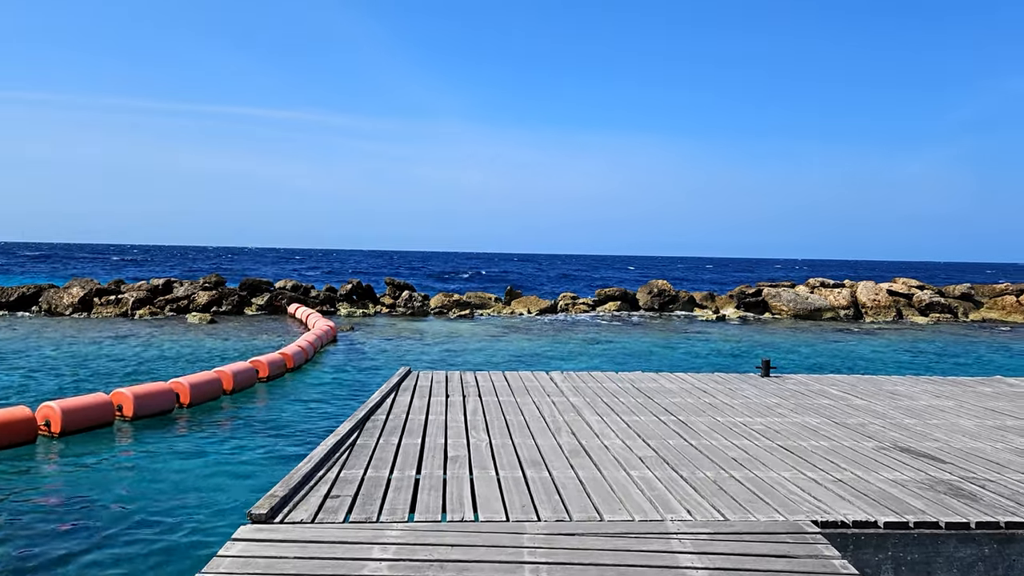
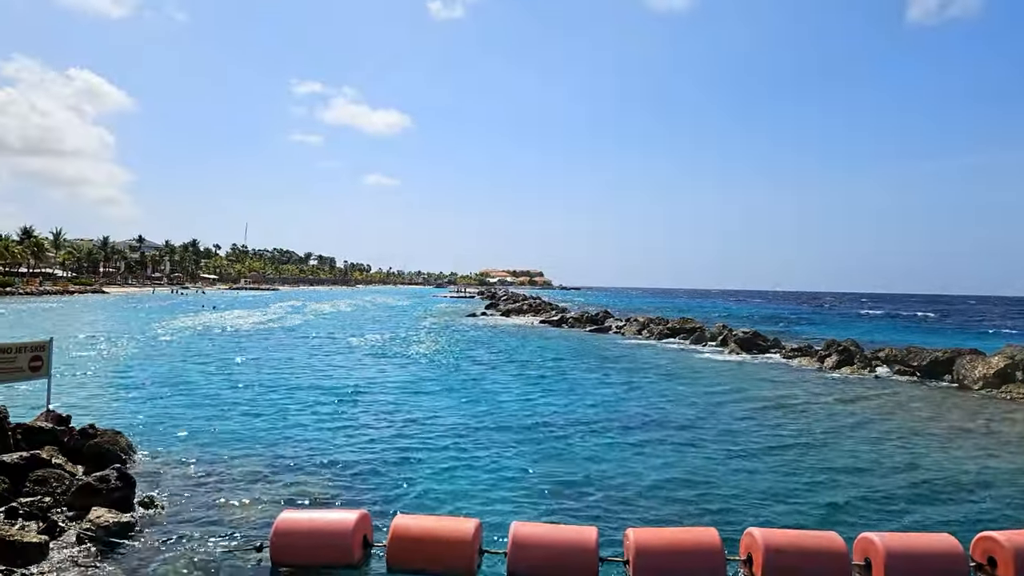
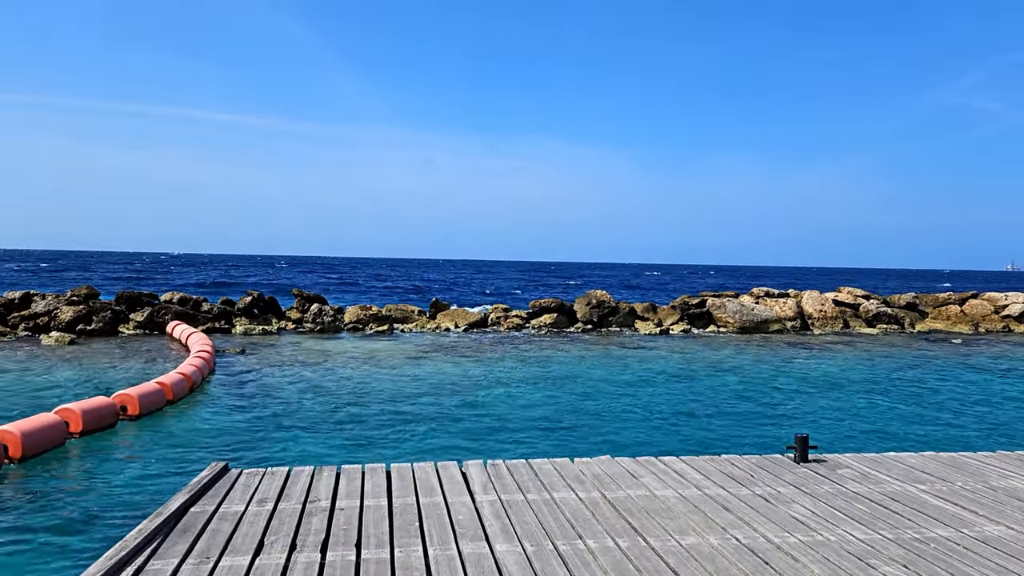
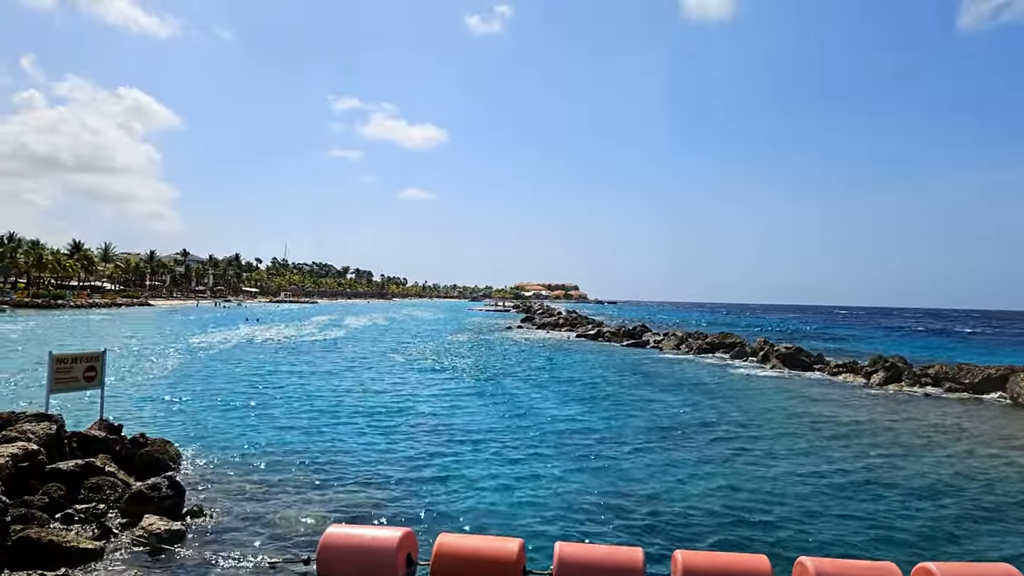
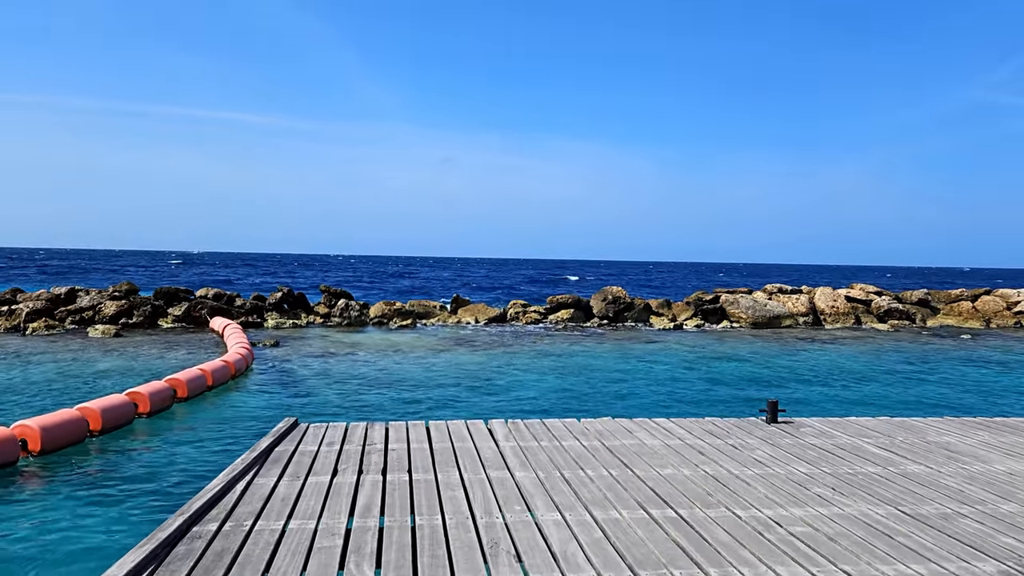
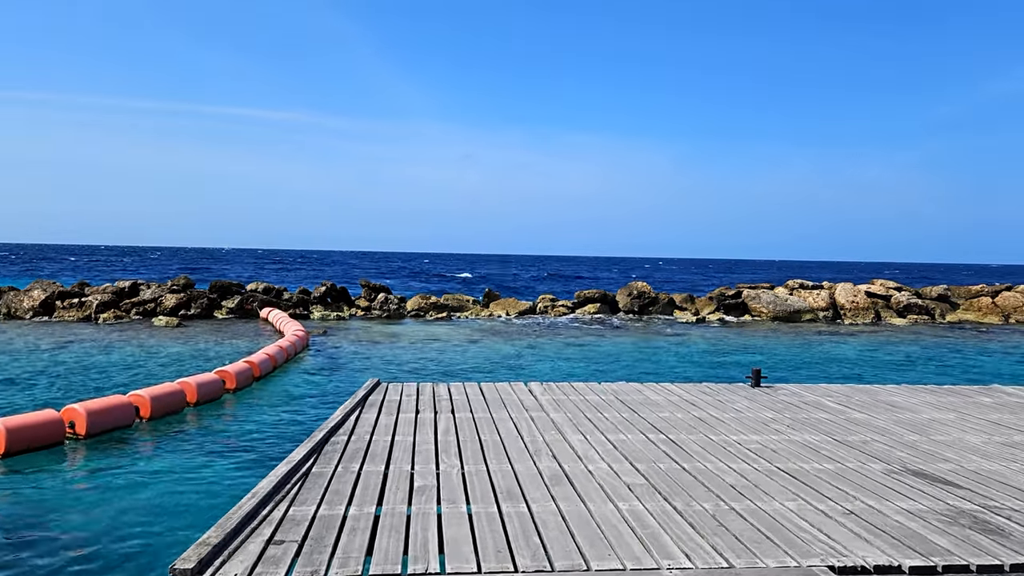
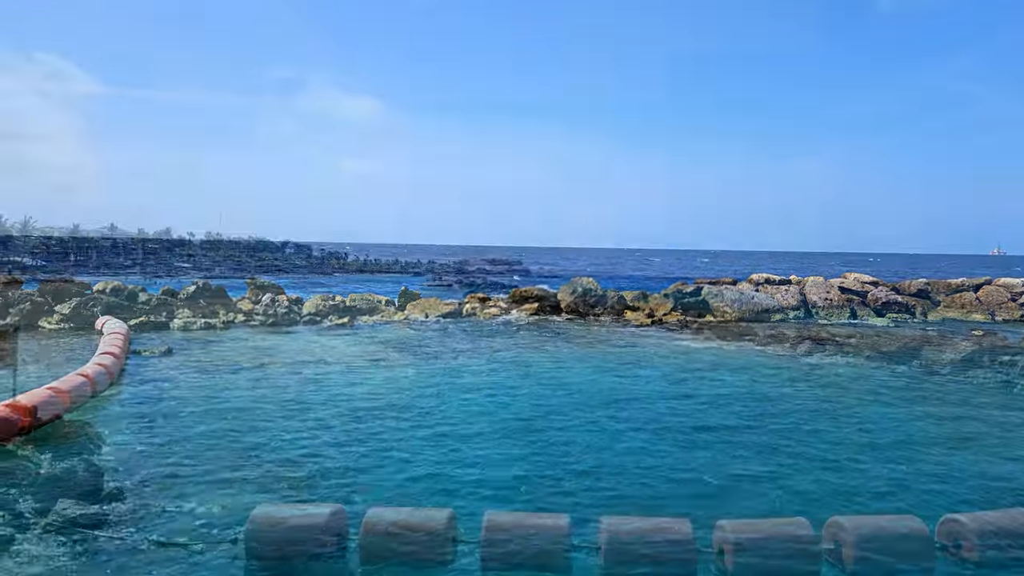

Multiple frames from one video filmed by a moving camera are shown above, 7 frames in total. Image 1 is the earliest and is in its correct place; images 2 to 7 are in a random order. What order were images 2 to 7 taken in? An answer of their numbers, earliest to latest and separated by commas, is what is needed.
6, 5, 3, 7, 2, 4
